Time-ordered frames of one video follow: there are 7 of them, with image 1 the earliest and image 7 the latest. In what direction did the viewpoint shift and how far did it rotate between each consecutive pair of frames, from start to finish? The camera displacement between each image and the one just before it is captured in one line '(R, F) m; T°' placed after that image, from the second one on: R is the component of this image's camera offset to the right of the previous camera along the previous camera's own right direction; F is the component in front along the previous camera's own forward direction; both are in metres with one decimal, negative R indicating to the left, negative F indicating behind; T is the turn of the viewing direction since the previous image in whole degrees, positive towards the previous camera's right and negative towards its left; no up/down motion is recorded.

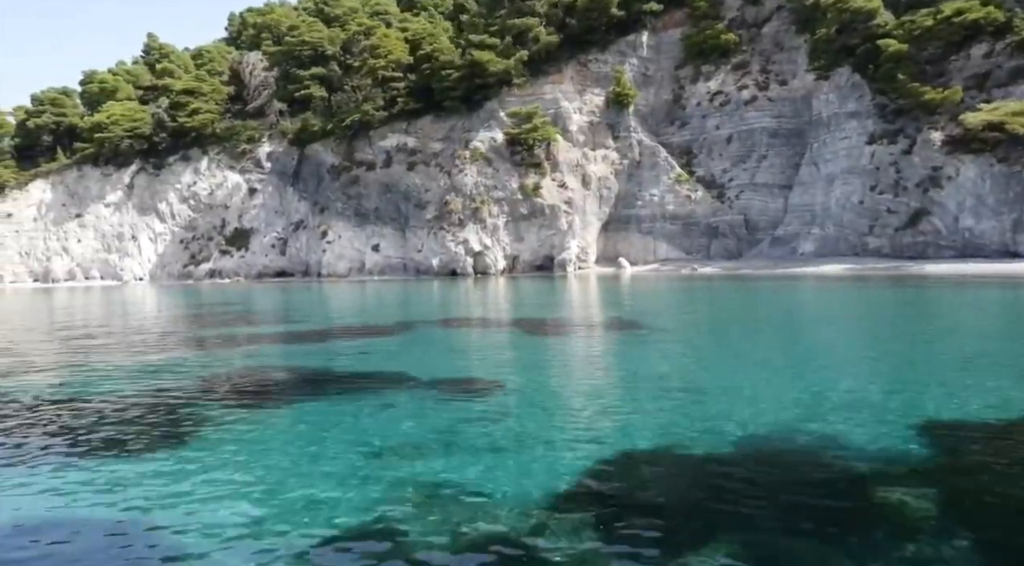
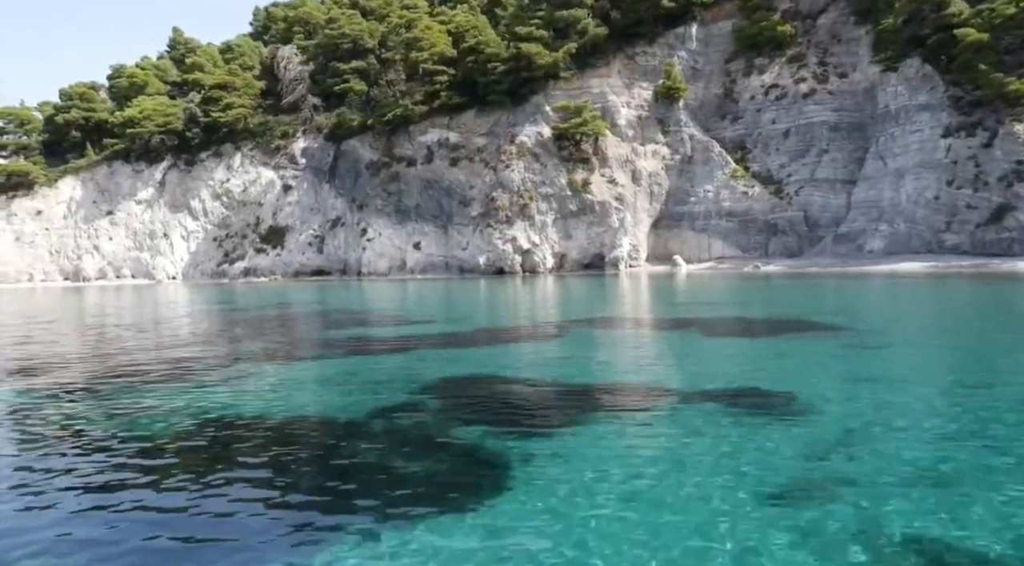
(-2.4, +1.1) m; 0°
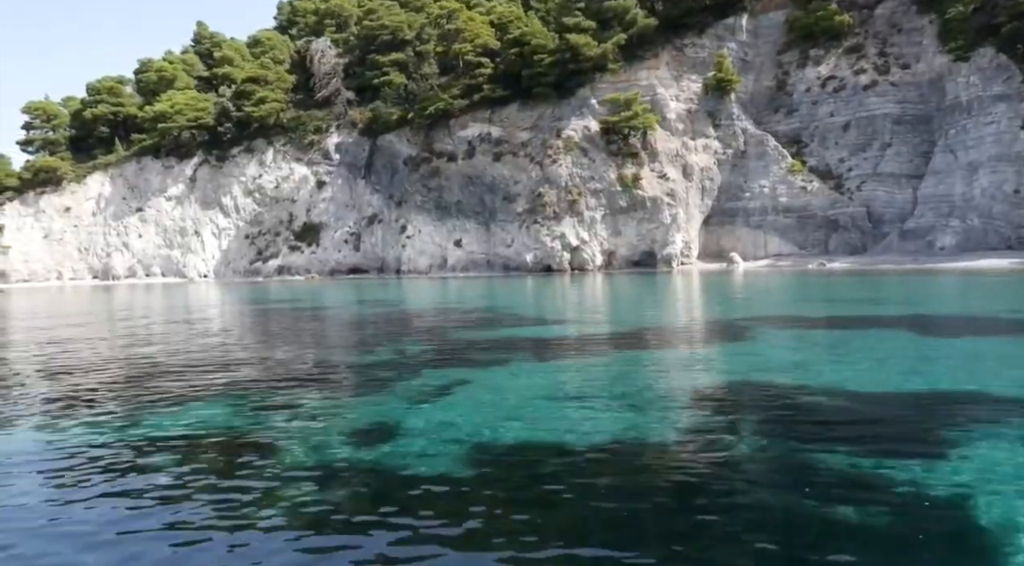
(-2.3, +1.2) m; 0°
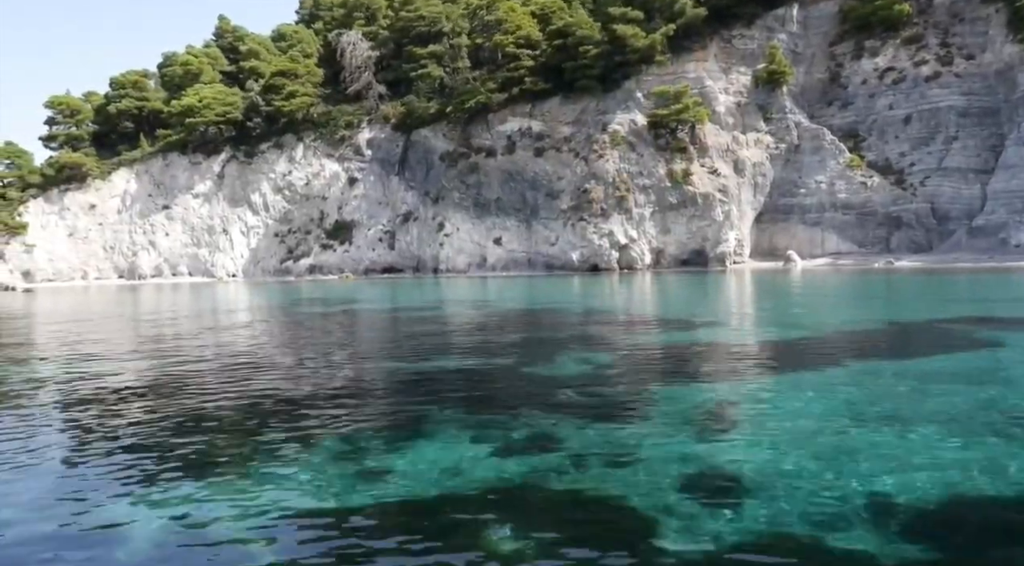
(-2.1, +1.3) m; 0°
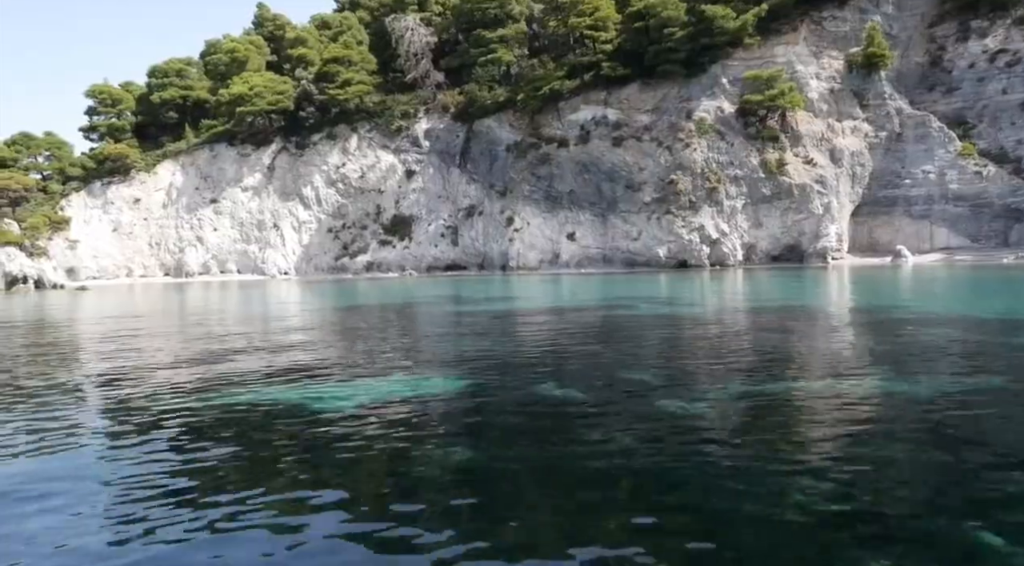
(-3.6, +2.4) m; 0°
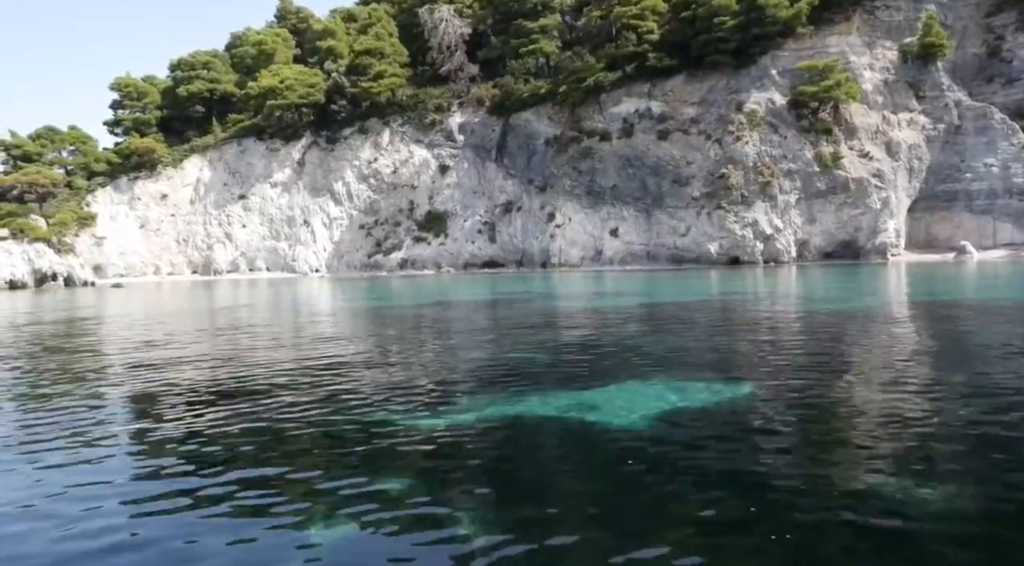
(-2.0, +1.1) m; 0°
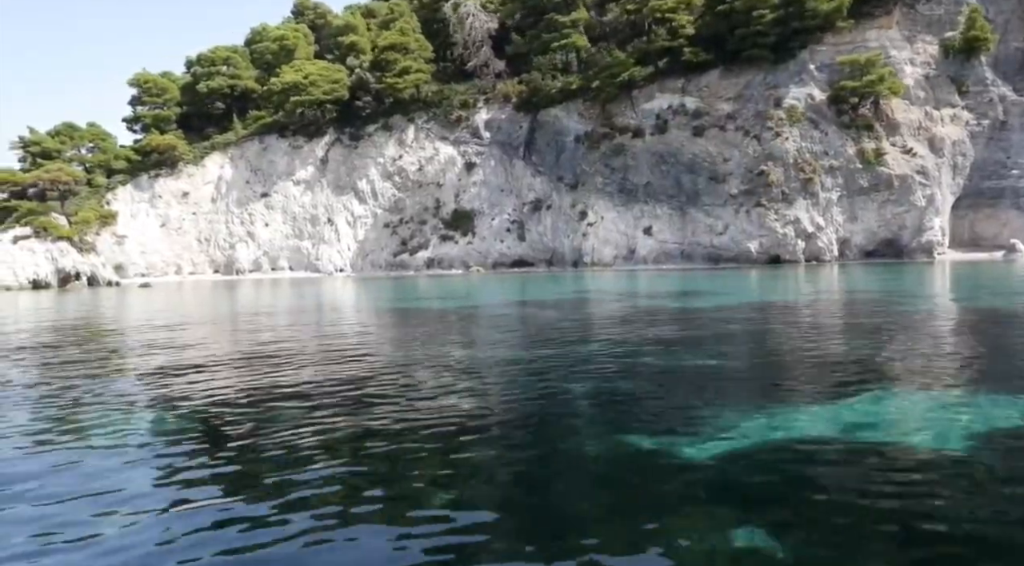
(-1.5, +0.8) m; 0°
